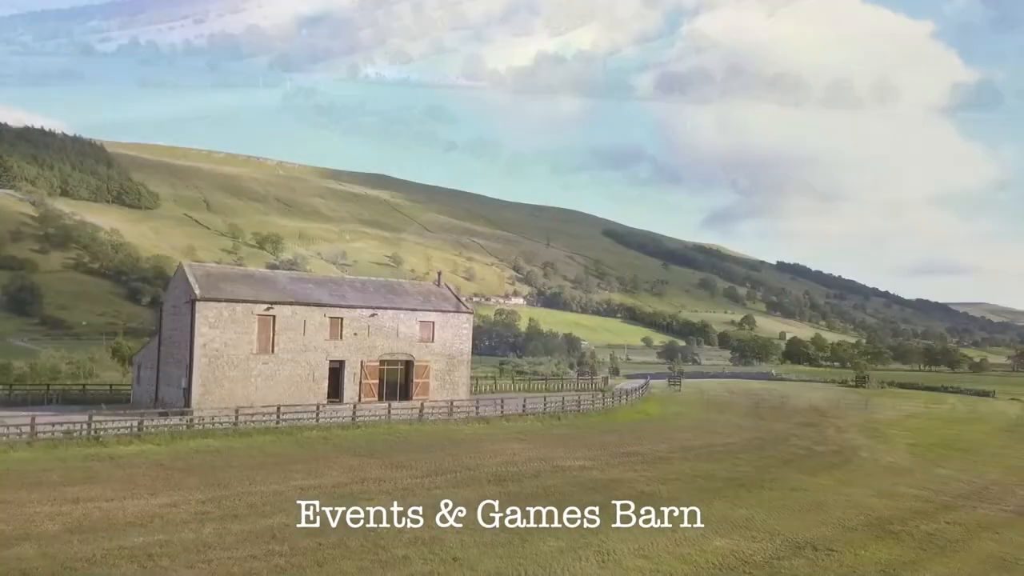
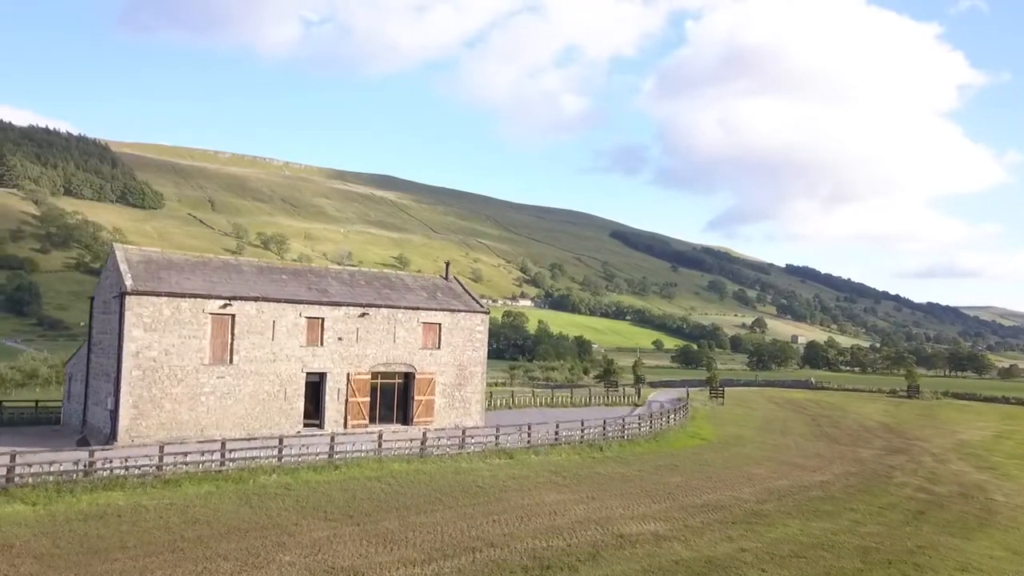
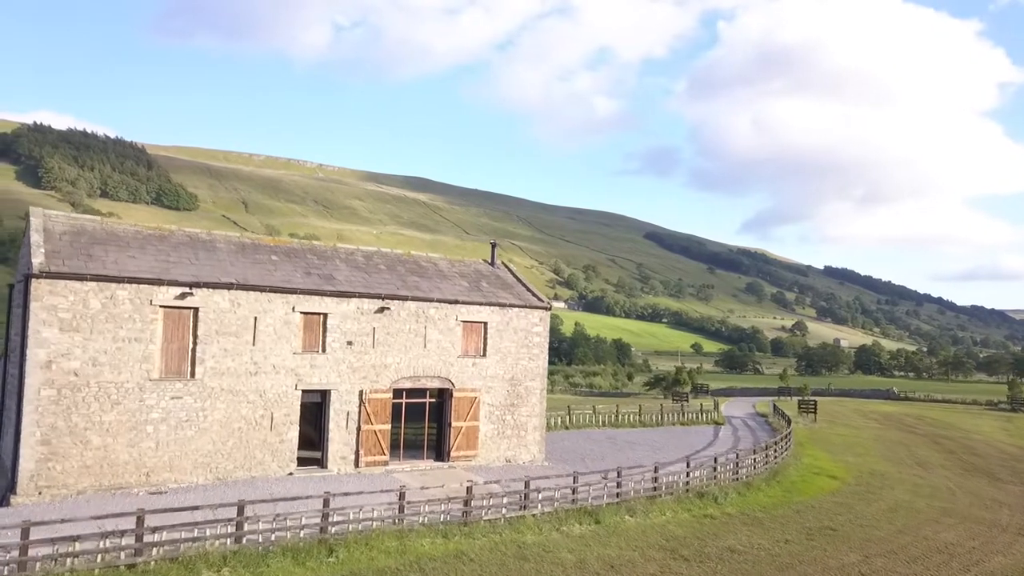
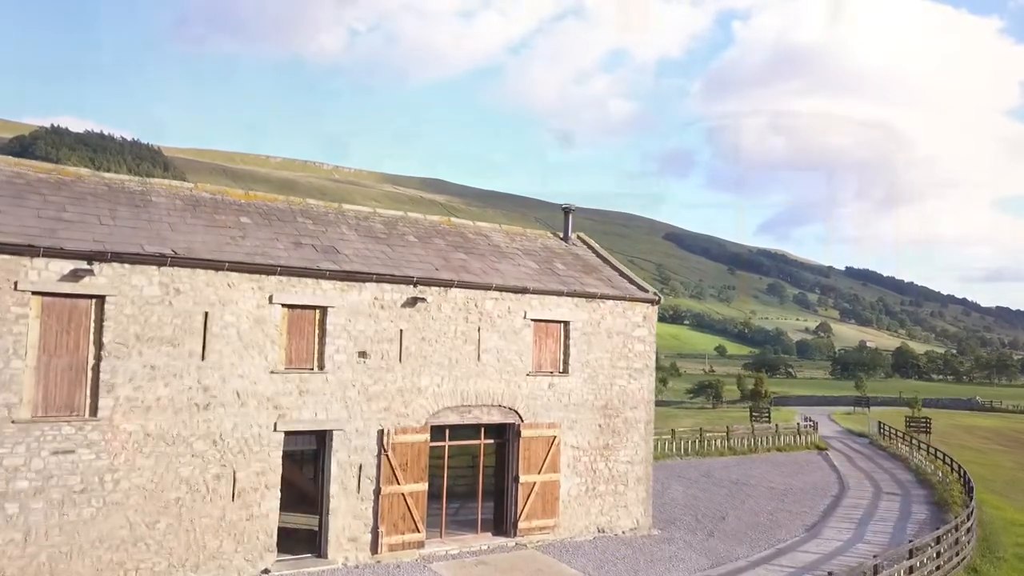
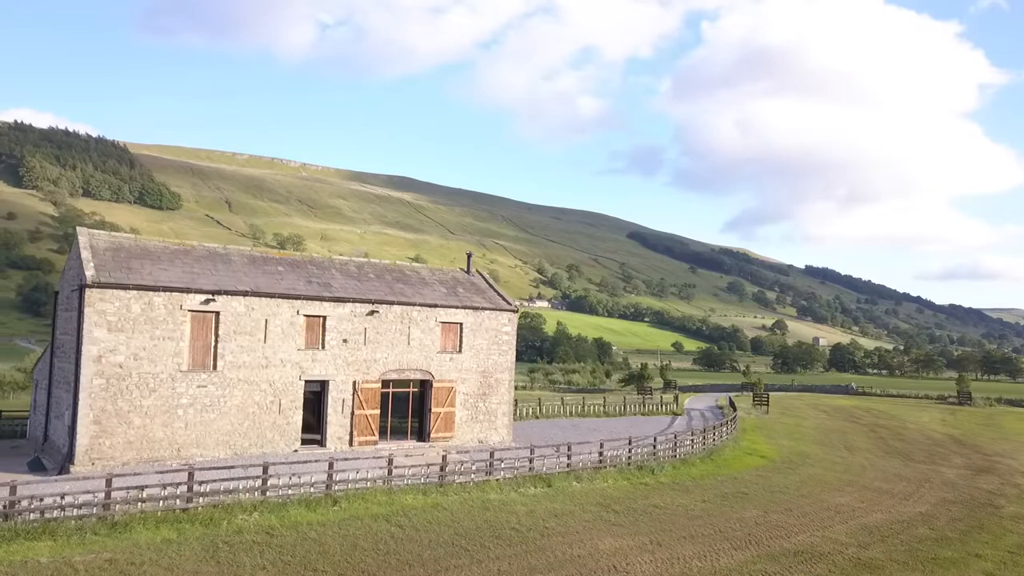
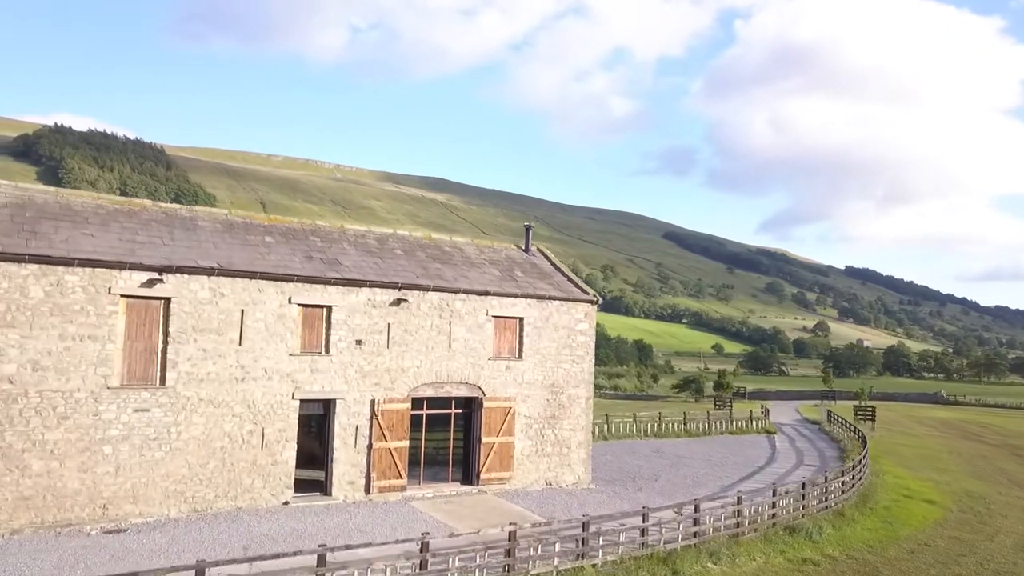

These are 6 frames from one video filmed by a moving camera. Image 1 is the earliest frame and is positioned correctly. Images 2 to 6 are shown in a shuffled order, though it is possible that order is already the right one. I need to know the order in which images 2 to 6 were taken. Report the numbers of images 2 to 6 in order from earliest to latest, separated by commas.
2, 5, 3, 6, 4
